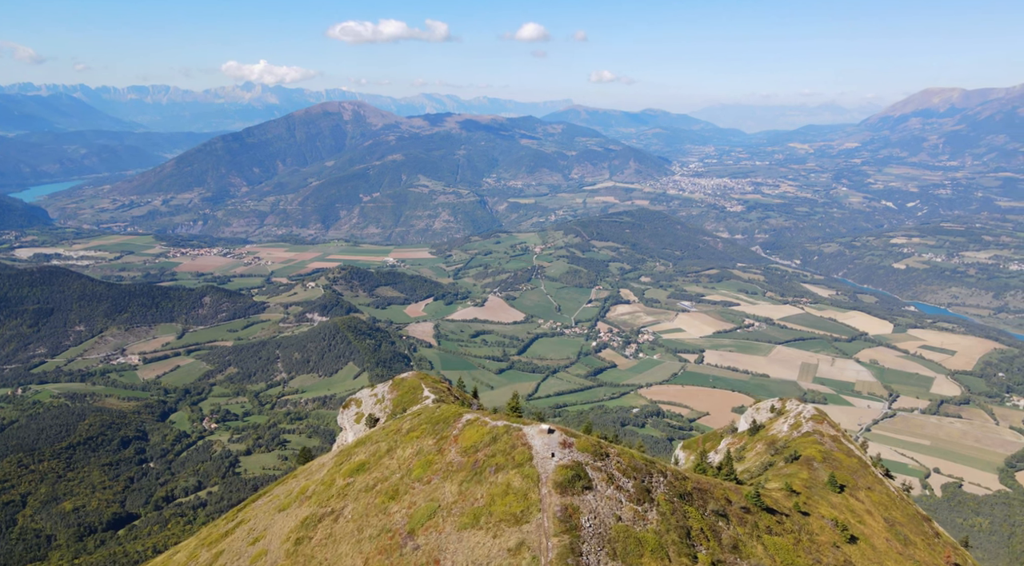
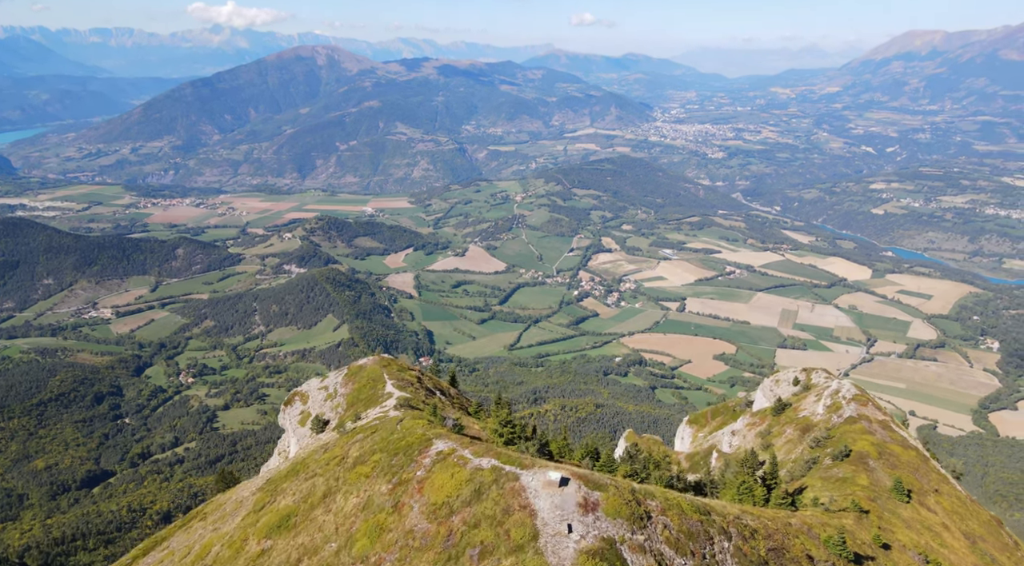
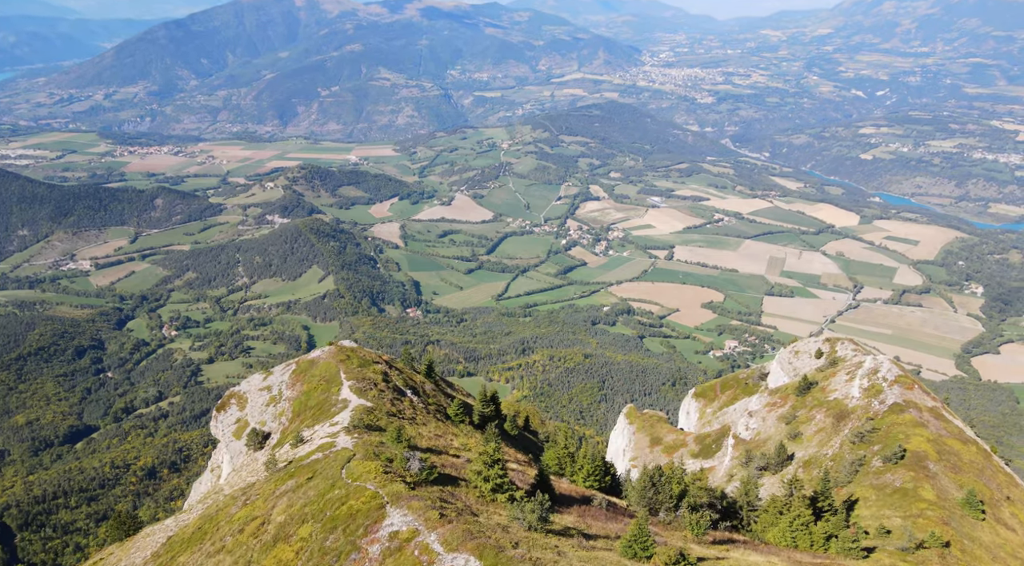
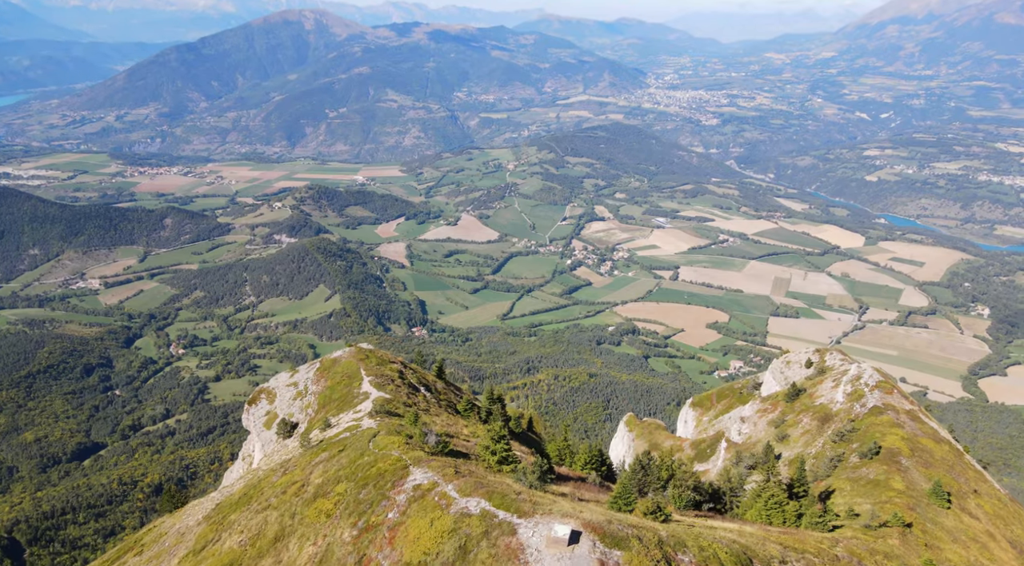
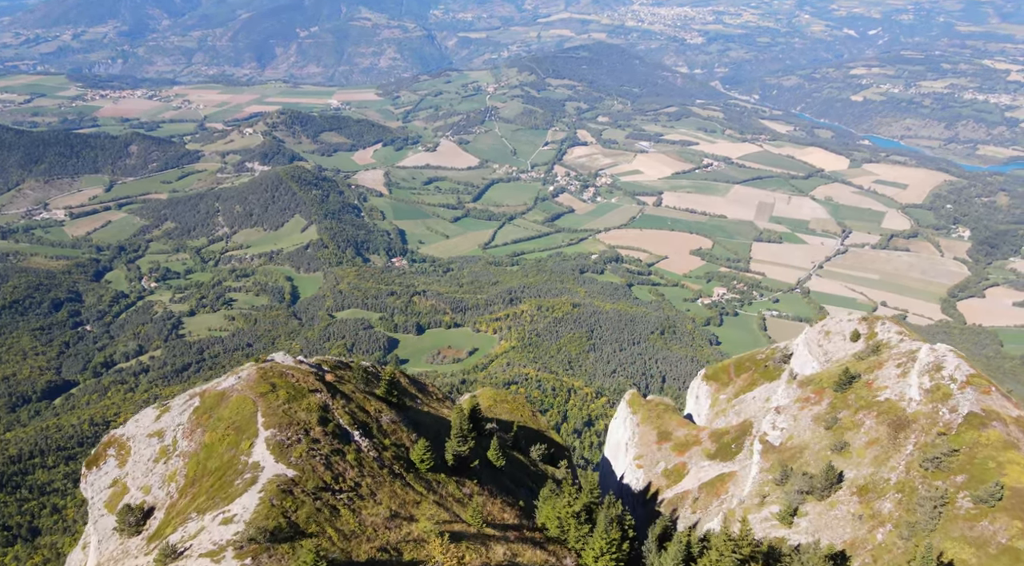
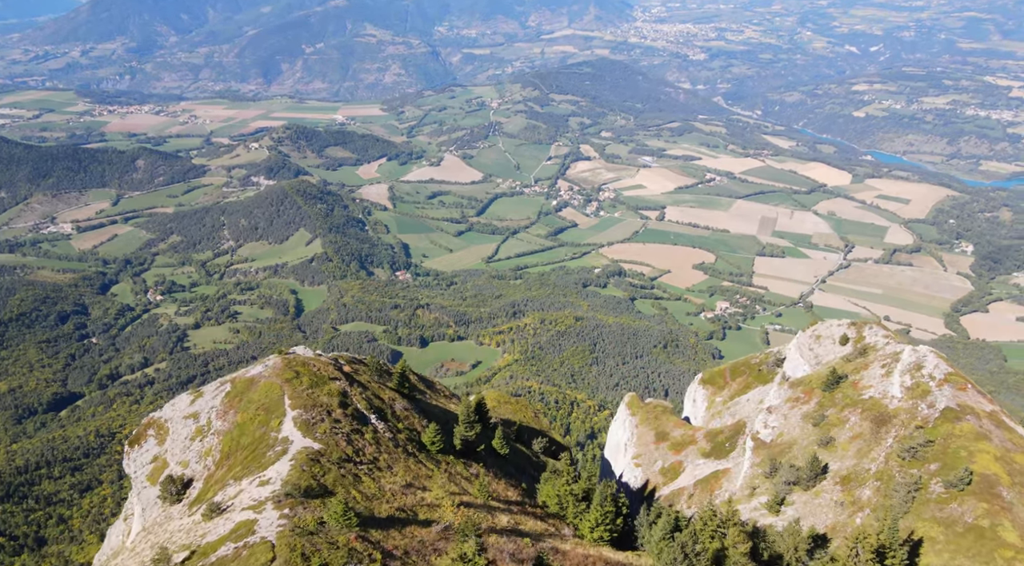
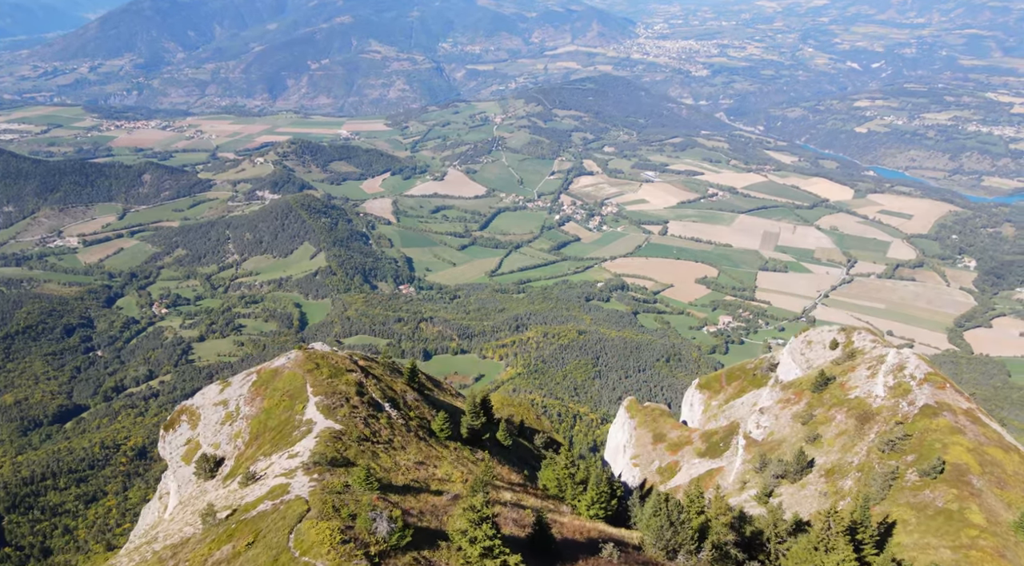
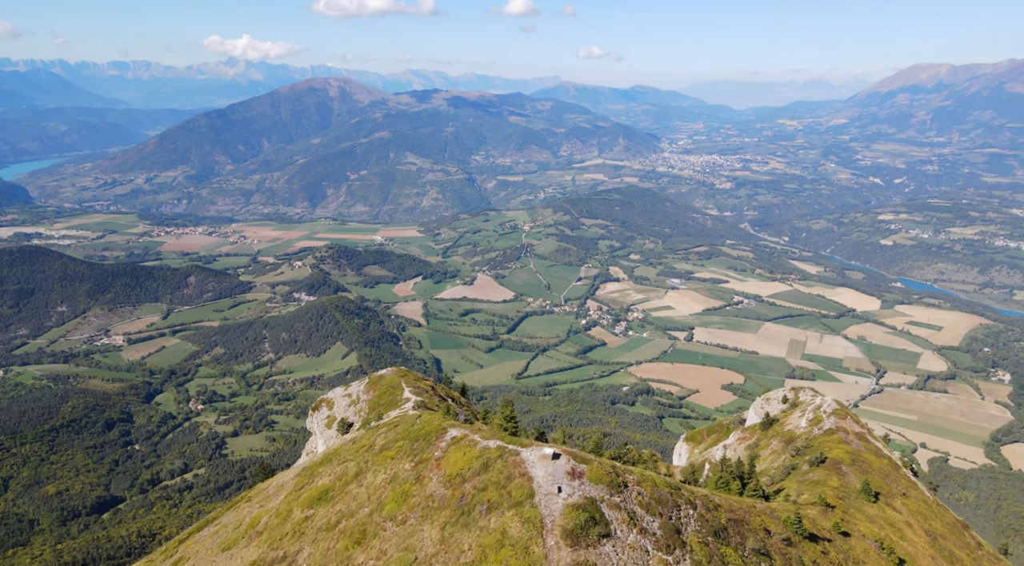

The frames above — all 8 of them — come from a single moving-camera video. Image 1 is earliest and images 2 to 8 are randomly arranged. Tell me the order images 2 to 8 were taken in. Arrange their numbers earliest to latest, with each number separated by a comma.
8, 2, 4, 3, 7, 6, 5
